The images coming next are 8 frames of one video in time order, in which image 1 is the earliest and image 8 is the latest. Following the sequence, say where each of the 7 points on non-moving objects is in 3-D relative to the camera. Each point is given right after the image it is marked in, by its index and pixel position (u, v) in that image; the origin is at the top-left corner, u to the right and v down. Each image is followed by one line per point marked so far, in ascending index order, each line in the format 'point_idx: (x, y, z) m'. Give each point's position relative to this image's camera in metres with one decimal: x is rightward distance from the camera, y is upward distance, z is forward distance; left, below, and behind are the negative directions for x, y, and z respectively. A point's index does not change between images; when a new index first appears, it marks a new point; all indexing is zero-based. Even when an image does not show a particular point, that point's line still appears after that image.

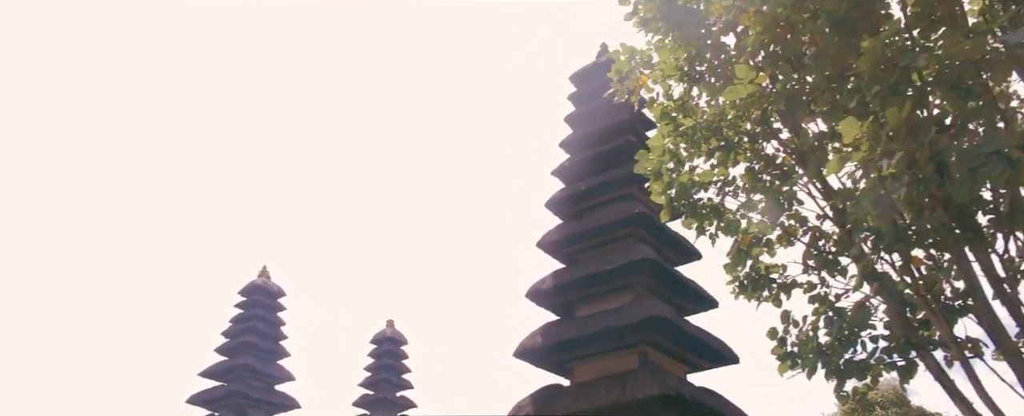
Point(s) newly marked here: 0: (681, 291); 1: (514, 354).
0: (+3.3, -1.6, +13.4) m
1: (+0.1, -2.7, +13.2) m
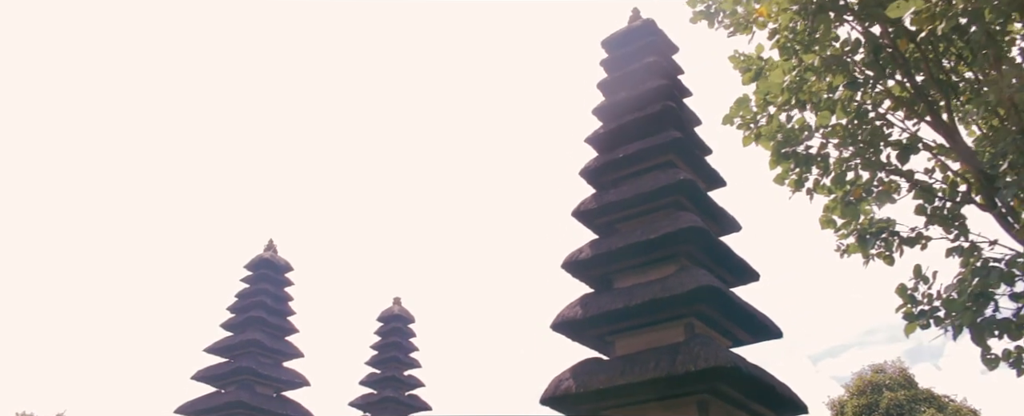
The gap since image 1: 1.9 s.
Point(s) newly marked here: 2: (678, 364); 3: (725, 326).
0: (+3.9, -1.0, +12.9) m
1: (+0.8, -2.1, +12.7) m
2: (+2.6, -2.4, +10.8) m
3: (+3.8, -2.1, +12.3) m
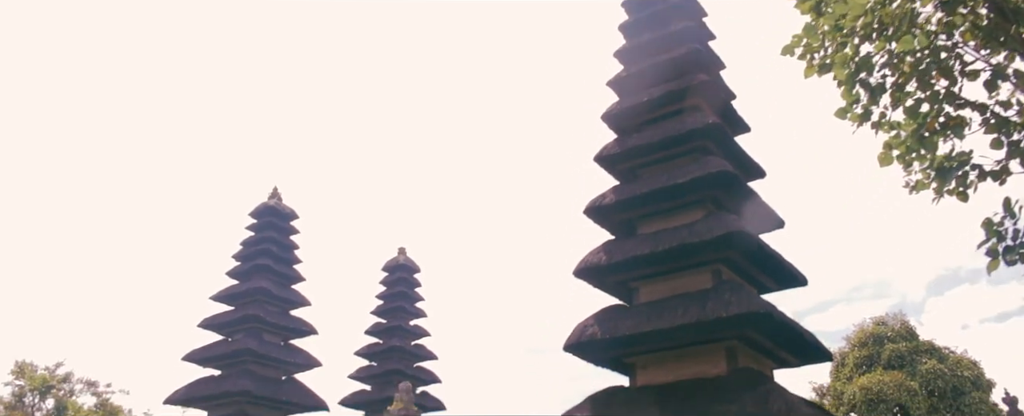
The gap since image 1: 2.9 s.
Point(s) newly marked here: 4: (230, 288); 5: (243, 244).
0: (+4.3, 0.0, +12.6) m
1: (+1.2, -1.1, +12.4) m
2: (+3.0, -1.6, +10.6) m
3: (+4.2, -1.1, +12.0) m
4: (-7.8, -2.2, +19.1) m
5: (-7.7, -1.0, +19.8) m
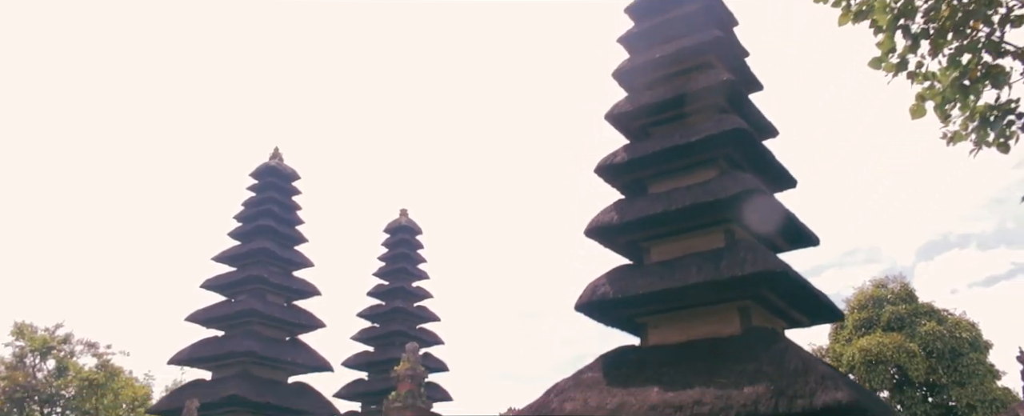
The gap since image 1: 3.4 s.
0: (+4.5, +0.7, +12.4) m
1: (+1.3, -0.4, +12.3) m
2: (+3.2, -0.9, +10.5) m
3: (+4.3, -0.4, +11.9) m
4: (-7.6, -1.1, +18.9) m
5: (-7.5, +0.1, +19.5) m
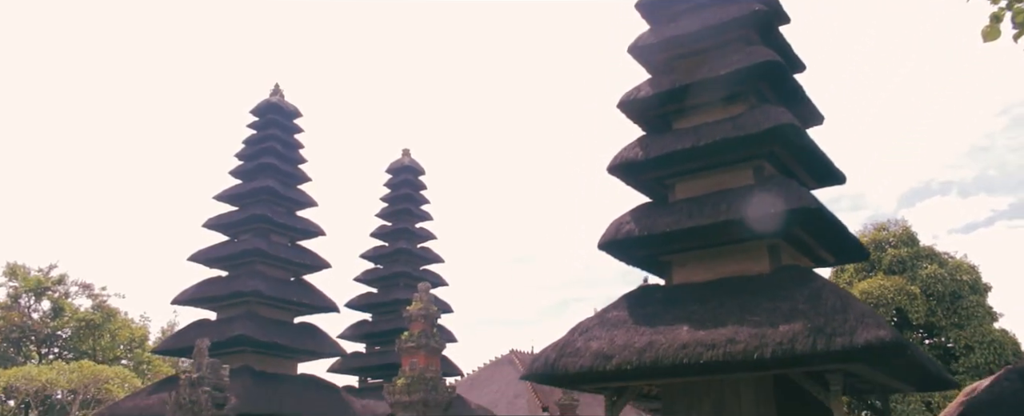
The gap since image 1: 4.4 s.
0: (+4.8, +1.8, +12.0) m
1: (+1.7, +0.7, +11.9) m
2: (+3.6, 0.0, +10.2) m
3: (+4.7, +0.7, +11.6) m
4: (-7.4, +0.5, +18.4) m
5: (-7.3, +1.8, +19.0) m
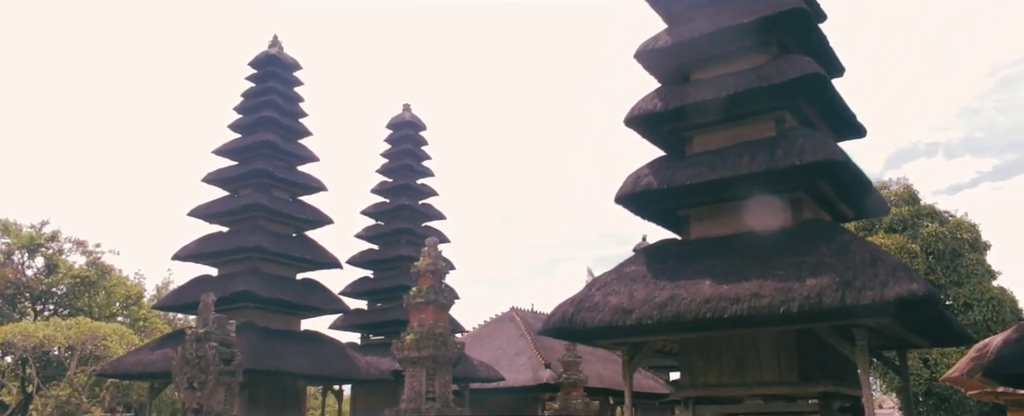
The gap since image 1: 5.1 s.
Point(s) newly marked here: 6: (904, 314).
0: (+5.1, +2.6, +11.6) m
1: (+1.9, +1.5, +11.6) m
2: (+3.8, +0.7, +9.9) m
3: (+4.9, +1.4, +11.3) m
4: (-7.2, +1.7, +18.0) m
5: (-7.2, +3.0, +18.5) m
6: (+4.7, -1.3, +8.4) m
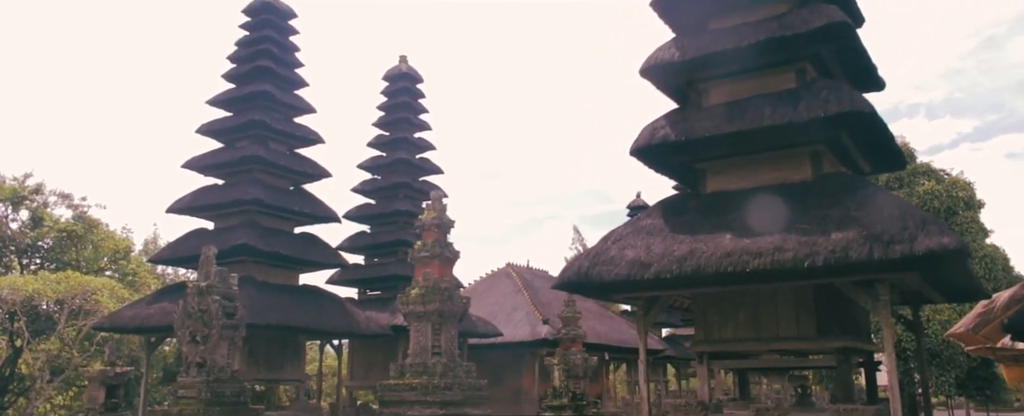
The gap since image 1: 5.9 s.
0: (+5.3, +3.3, +11.3) m
1: (+2.1, +2.3, +11.2) m
2: (+4.0, +1.4, +9.7) m
3: (+5.1, +2.1, +11.1) m
4: (-7.2, +2.9, +17.4) m
5: (-7.1, +4.2, +17.8) m
6: (+5.0, -0.7, +8.3) m
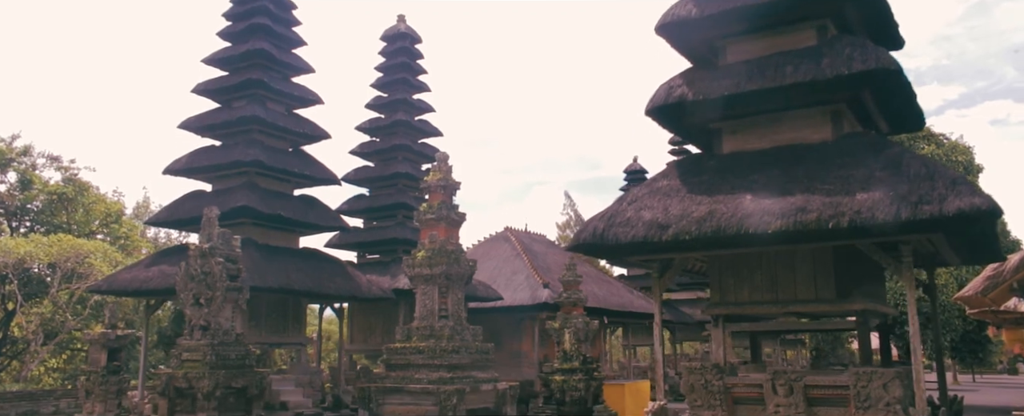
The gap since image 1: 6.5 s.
0: (+5.5, +3.9, +11.0) m
1: (+2.3, +2.9, +10.9) m
2: (+4.2, +1.9, +9.4) m
3: (+5.3, +2.7, +10.8) m
4: (-7.1, +3.9, +16.9) m
5: (-7.0, +5.2, +17.3) m
6: (+5.2, -0.3, +8.1) m
